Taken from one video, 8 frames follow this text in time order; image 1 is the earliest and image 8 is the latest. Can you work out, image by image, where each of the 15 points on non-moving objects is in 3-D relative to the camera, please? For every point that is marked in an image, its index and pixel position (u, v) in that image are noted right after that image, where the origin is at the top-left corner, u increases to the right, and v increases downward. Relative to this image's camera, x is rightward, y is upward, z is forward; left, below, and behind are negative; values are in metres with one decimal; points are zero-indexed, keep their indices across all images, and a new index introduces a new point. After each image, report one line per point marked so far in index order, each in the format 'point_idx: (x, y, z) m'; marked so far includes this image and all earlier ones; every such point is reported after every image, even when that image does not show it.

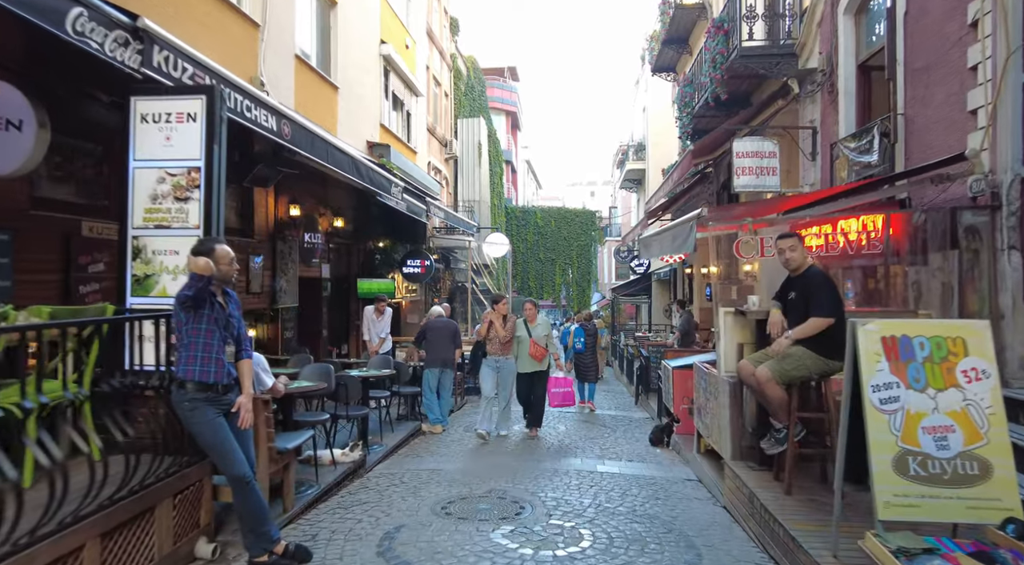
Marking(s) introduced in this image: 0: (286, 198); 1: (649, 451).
0: (-3.7, +1.4, +11.2) m
1: (+1.6, -1.9, +8.0) m
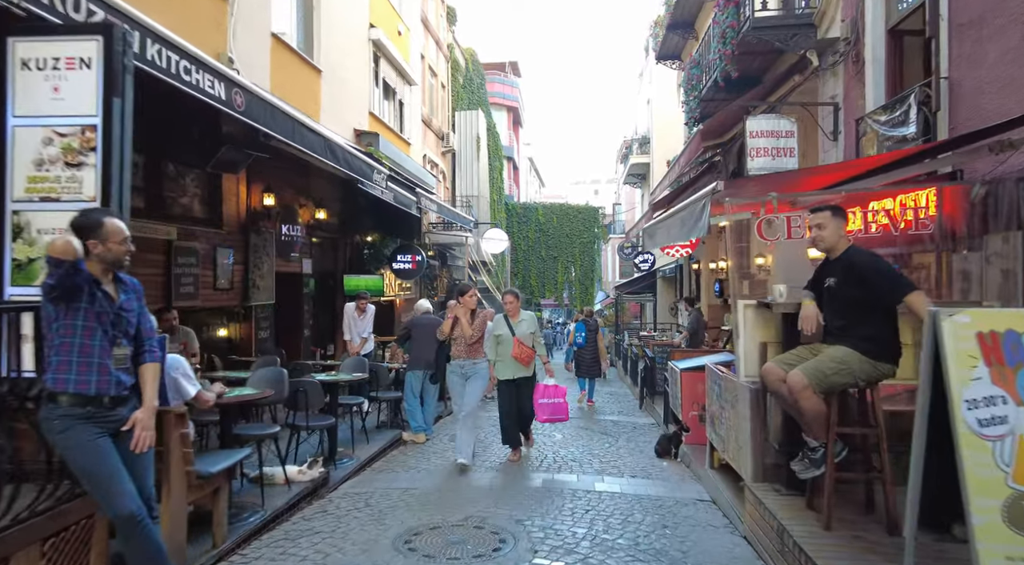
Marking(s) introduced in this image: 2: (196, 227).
0: (-3.8, +1.4, +10.3) m
1: (+1.5, -1.9, +7.1) m
2: (-4.0, +0.7, +8.8) m
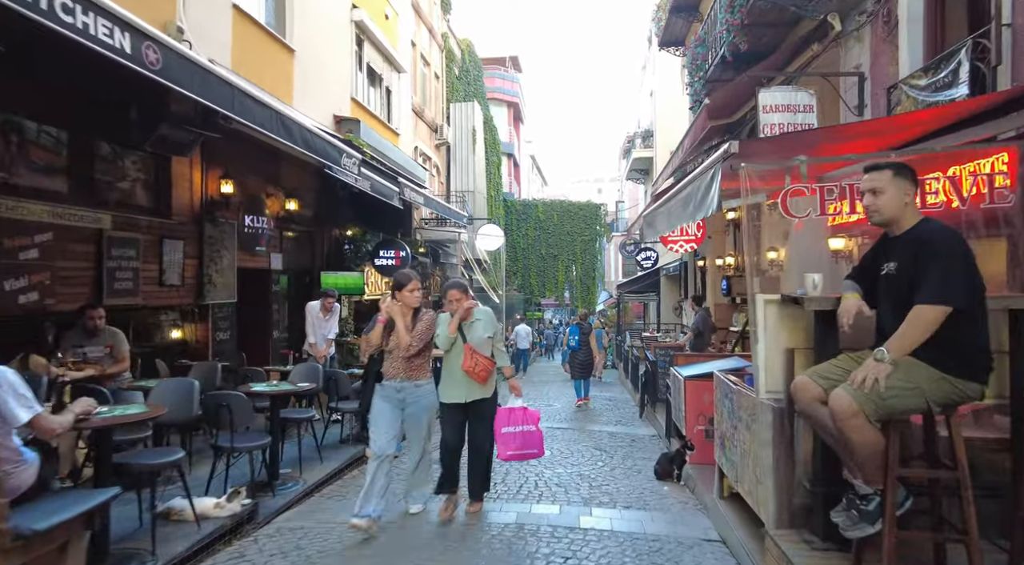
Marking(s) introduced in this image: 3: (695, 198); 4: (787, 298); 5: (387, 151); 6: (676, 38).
0: (-4.0, +1.5, +9.3) m
1: (+1.2, -1.8, +6.1) m
2: (-4.2, +0.7, +7.8) m
3: (+1.3, +0.6, +5.1) m
4: (+1.4, -0.1, +3.6) m
5: (-2.8, +2.9, +15.4) m
6: (+4.4, +6.6, +18.7) m
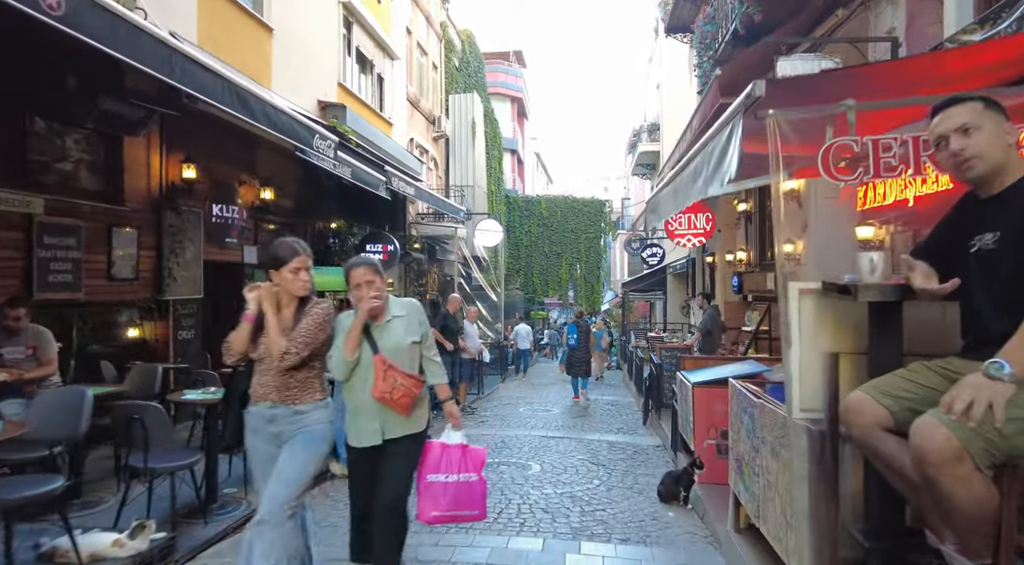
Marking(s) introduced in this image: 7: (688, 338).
0: (-4.1, +1.6, +8.5) m
1: (+1.1, -1.7, +5.2) m
2: (-4.3, +0.8, +7.0) m
3: (+1.2, +0.7, +4.3) m
4: (+1.2, 0.0, +2.7) m
5: (-2.8, +3.0, +14.6) m
6: (+4.4, +6.6, +17.8) m
7: (+3.7, -1.2, +14.7) m
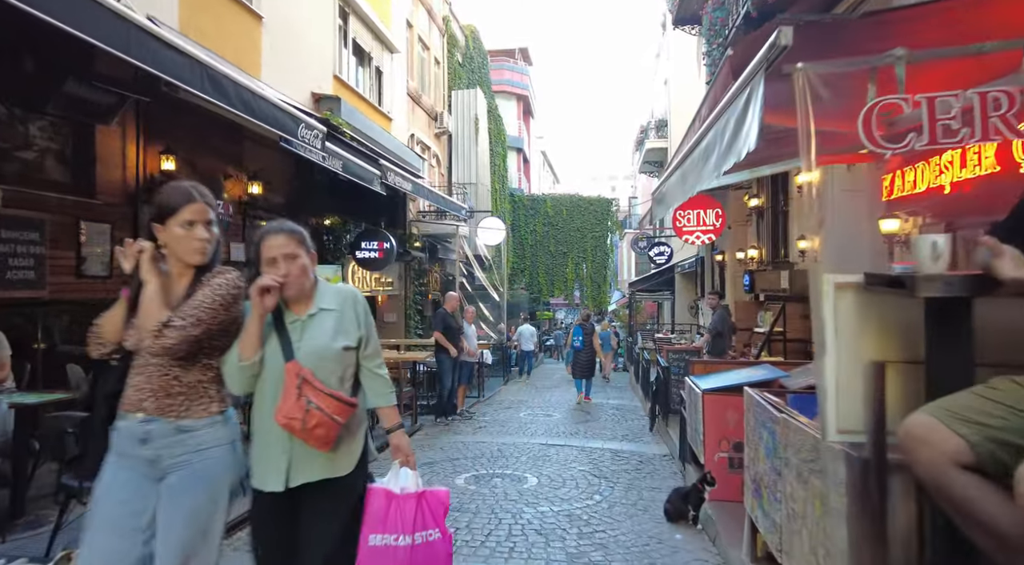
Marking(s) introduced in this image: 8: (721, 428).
0: (-4.1, +1.6, +8.1) m
1: (+1.0, -1.7, +4.7) m
2: (-4.4, +0.8, +6.5) m
3: (+1.1, +0.7, +3.7) m
4: (+1.1, 0.0, +2.2) m
5: (-2.8, +3.0, +14.1) m
6: (+4.4, +6.6, +17.2) m
7: (+3.8, -1.2, +14.1) m
8: (+1.5, -1.1, +5.1) m
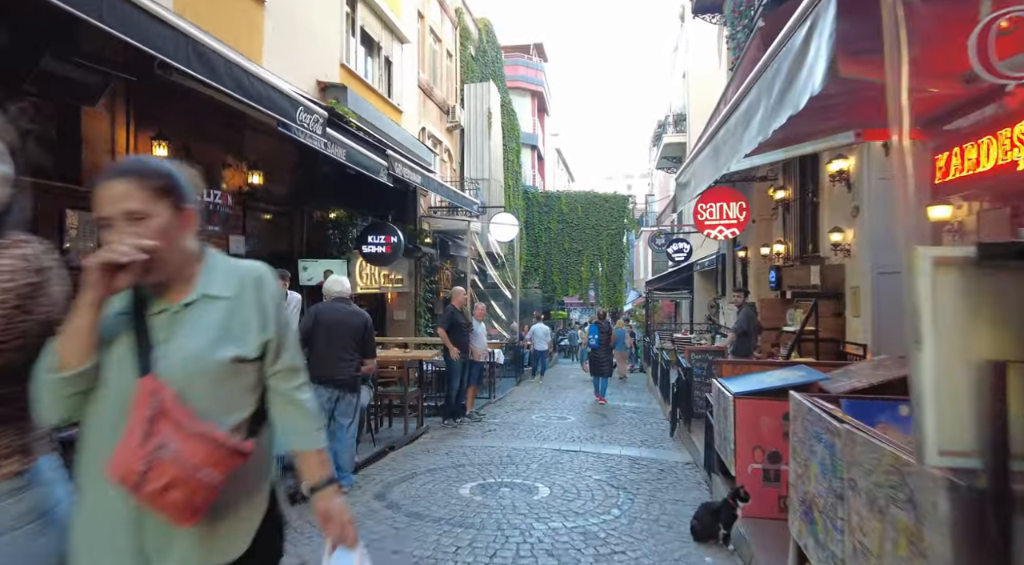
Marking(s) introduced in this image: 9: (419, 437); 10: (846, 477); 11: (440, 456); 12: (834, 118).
0: (-4.0, +1.7, +7.7) m
1: (+1.1, -1.6, +4.2) m
2: (-4.3, +0.9, +6.1) m
3: (+1.1, +0.8, +3.2) m
4: (+1.1, +0.1, +1.7) m
5: (-2.5, +3.1, +13.7) m
6: (+4.8, +6.7, +16.6) m
7: (+4.0, -1.1, +13.5) m
8: (+1.6, -1.0, +4.5) m
9: (-1.1, -1.8, +8.3) m
10: (+1.2, -0.7, +2.4) m
11: (-0.7, -1.8, +7.2) m
12: (+2.0, +1.0, +4.3) m
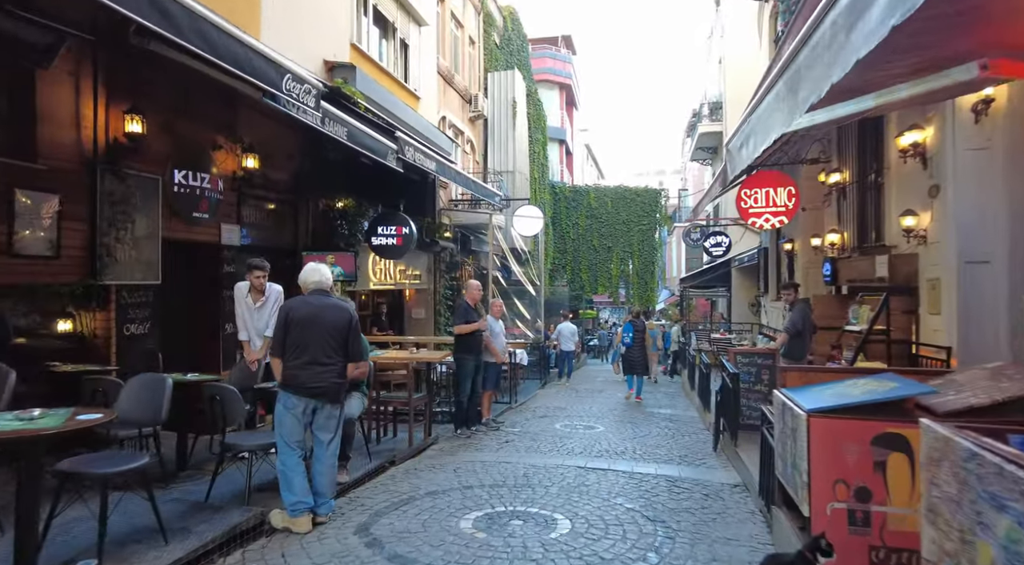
0: (-3.8, +1.7, +6.8) m
1: (+1.1, -1.6, +3.2) m
2: (-4.2, +1.0, +5.3) m
3: (+1.1, +0.9, +2.2) m
4: (+1.0, +0.1, +0.6) m
5: (-2.1, +3.2, +12.8) m
6: (+5.3, +6.8, +15.4) m
7: (+4.4, -1.0, +12.4) m
8: (+1.6, -0.9, +3.5) m
9: (-0.9, -1.8, +7.3) m
10: (+1.1, -0.6, +1.3) m
11: (-0.6, -1.7, +6.3) m
12: (+2.0, +1.1, +3.3) m
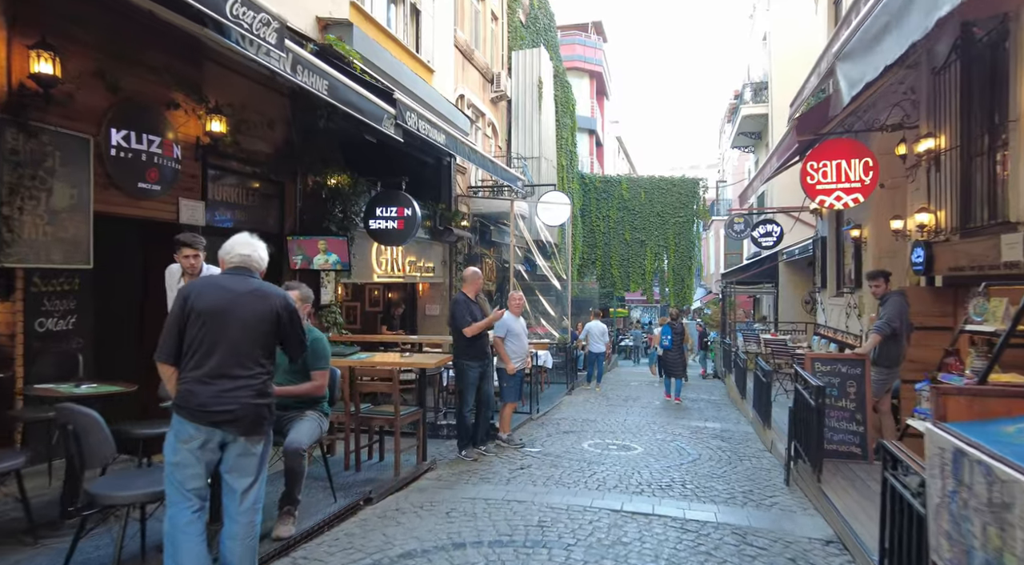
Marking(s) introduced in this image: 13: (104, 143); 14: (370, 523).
0: (-3.7, +1.9, +5.4) m
1: (+1.0, -1.4, +1.5) m
2: (-4.1, +1.1, +3.9) m
3: (+1.0, +1.0, +0.5) m
4: (+0.9, +0.3, -1.0) m
5: (-1.7, +3.3, +11.2) m
6: (+5.8, +6.9, +13.6) m
7: (+4.8, -0.9, +10.6) m
8: (+1.6, -0.8, +1.8) m
9: (-0.8, -1.6, +5.8) m
10: (+1.0, -0.5, -0.3) m
11: (-0.5, -1.6, +4.7) m
12: (+2.0, +1.2, +1.6) m
13: (-3.6, +1.2, +6.0) m
14: (-1.0, -1.6, +4.6) m
